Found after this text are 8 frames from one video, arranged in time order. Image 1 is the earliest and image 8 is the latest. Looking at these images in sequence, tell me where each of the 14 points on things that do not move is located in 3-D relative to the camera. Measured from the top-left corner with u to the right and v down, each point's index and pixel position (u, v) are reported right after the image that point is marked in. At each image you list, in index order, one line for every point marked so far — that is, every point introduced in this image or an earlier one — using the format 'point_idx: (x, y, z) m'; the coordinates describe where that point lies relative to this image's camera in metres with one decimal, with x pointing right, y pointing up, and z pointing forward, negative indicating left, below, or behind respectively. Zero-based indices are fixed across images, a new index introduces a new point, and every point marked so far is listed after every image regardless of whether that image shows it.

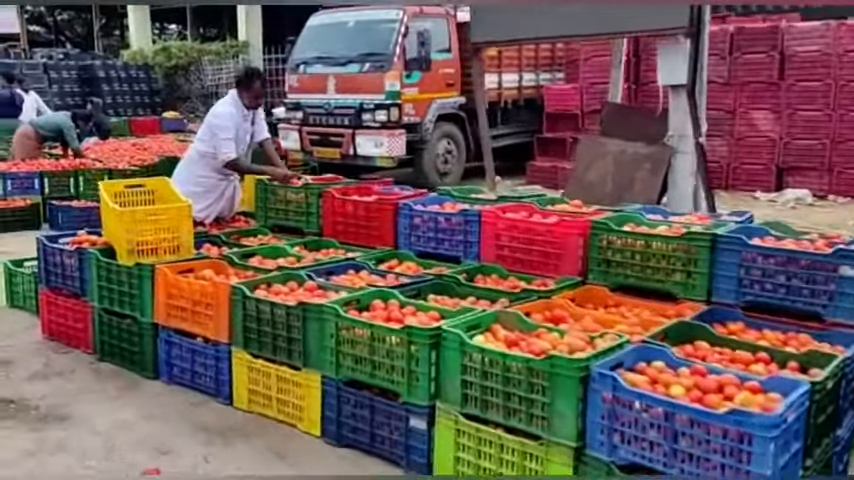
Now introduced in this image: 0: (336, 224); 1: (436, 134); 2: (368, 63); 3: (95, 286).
0: (-0.7, +0.1, +5.5) m
1: (+0.2, +2.0, +12.9) m
2: (-1.0, +3.2, +12.3) m
3: (-2.4, -0.3, +4.9) m
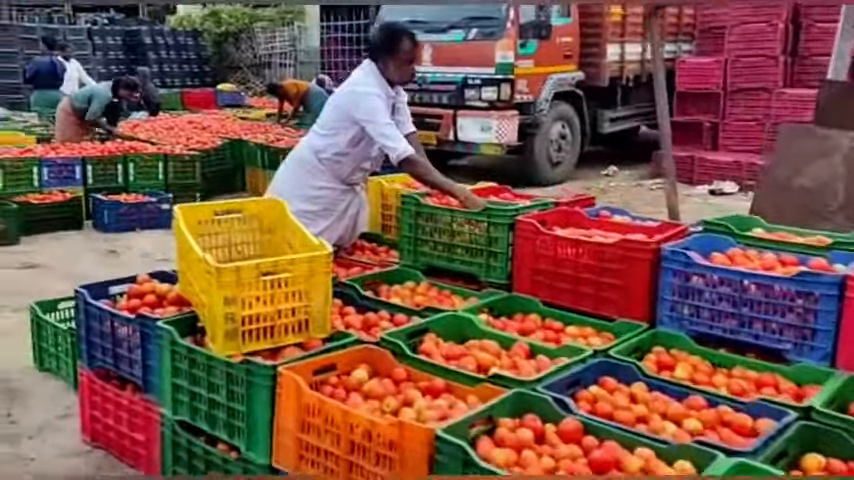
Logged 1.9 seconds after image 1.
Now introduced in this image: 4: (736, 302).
0: (+0.6, -0.2, +3.5) m
1: (+2.0, +2.0, +10.8) m
2: (+0.7, +3.2, +10.1) m
3: (-1.1, -0.6, +3.0) m
4: (+1.3, -0.3, +2.9) m
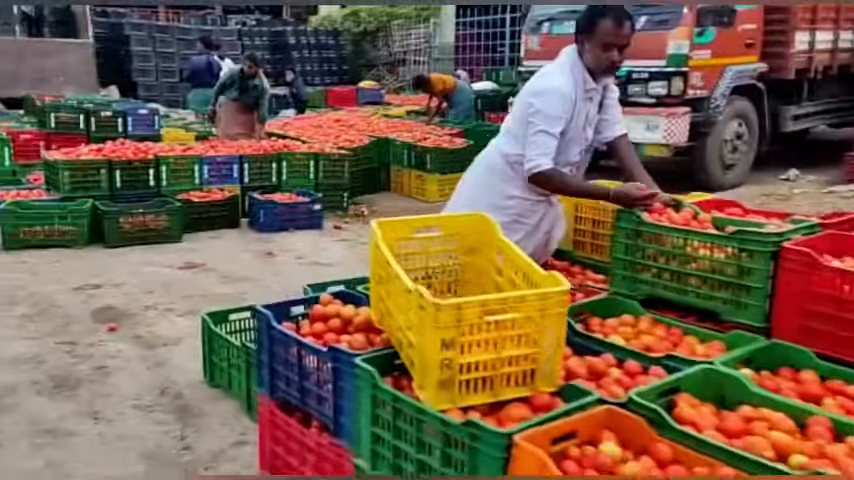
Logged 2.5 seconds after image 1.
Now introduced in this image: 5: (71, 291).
0: (+1.5, -0.3, +2.7) m
1: (+4.3, +1.8, +9.6) m
2: (+3.0, +3.1, +9.2) m
3: (-0.2, -0.7, +2.5) m
4: (+2.2, -0.4, +2.0) m
5: (-3.0, -0.5, +5.8) m
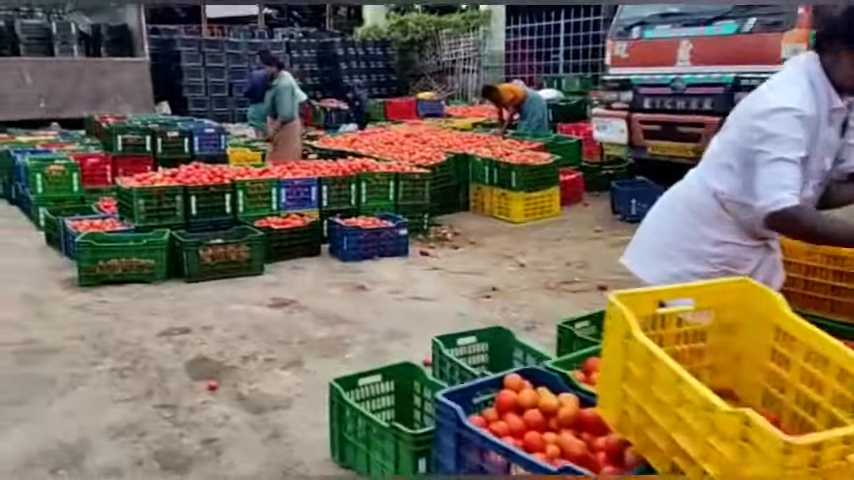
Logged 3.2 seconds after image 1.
0: (+2.3, -0.5, +1.9) m
1: (+5.4, +1.5, +8.7) m
2: (+4.1, +2.8, +8.4) m
3: (+0.6, -1.0, +1.8) m
4: (+3.0, -0.6, +1.2) m
5: (-2.1, -0.8, +5.3) m
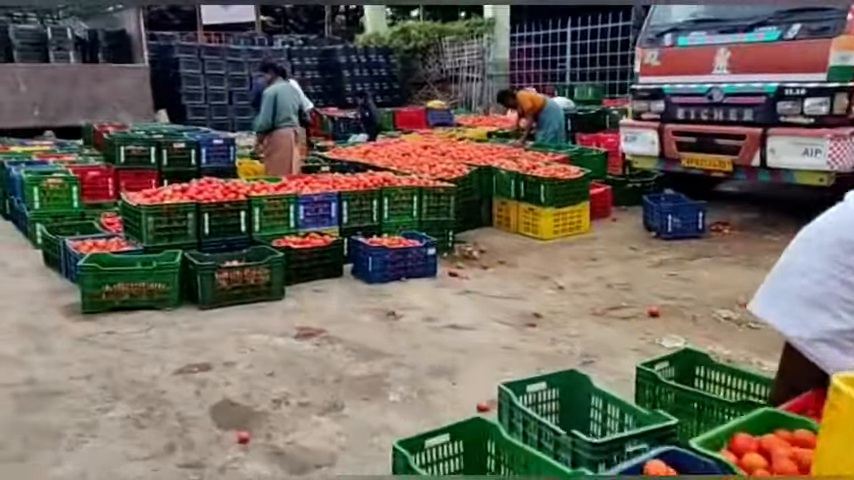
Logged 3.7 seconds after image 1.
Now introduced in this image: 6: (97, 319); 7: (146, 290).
0: (+2.7, -0.7, +1.4) m
1: (+5.7, +1.3, +8.3) m
2: (+4.4, +2.5, +7.9) m
3: (+0.9, -1.1, +1.3) m
4: (+3.3, -0.8, +0.7) m
5: (-1.7, -1.0, +4.7) m
6: (-2.9, -0.7, +5.9) m
7: (-2.6, -0.5, +6.1) m
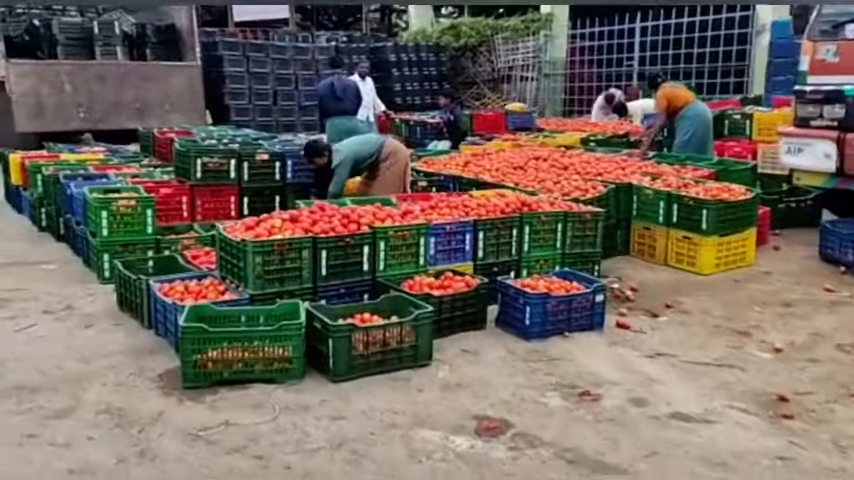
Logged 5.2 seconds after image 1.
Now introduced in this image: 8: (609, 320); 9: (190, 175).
0: (+4.0, -1.1, -0.2) m
1: (+7.2, +0.9, +6.6) m
2: (+5.9, +2.1, +6.3) m
3: (+2.2, -1.5, -0.2) m
4: (+4.6, -1.2, -0.9) m
5: (-0.4, -1.3, +3.3) m
6: (-1.5, -1.1, +4.5) m
7: (-1.2, -0.8, +4.7) m
8: (+1.6, -0.7, +6.0) m
9: (-2.9, +0.8, +8.1) m
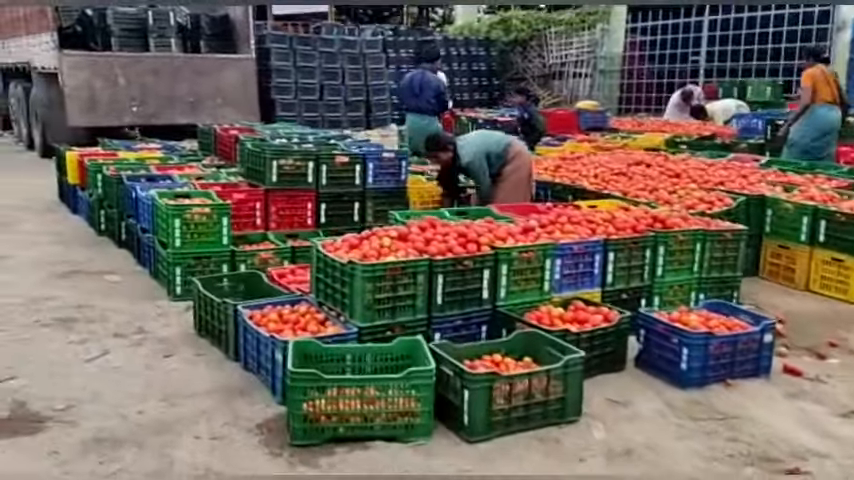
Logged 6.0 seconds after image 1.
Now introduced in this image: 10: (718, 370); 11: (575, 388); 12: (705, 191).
0: (+4.7, -1.4, -1.2) m
1: (+8.2, +0.6, +5.4) m
2: (+6.9, +1.9, +5.2) m
3: (+2.9, -1.8, -1.2) m
4: (+5.2, -1.5, -1.9) m
5: (+0.5, -1.5, +2.4) m
6: (-0.6, -1.2, +3.7) m
7: (-0.2, -1.0, +3.9) m
8: (+2.6, -0.9, +5.1) m
9: (-1.8, +0.7, +7.4) m
10: (+2.1, -0.9, +4.7) m
11: (+0.9, -0.9, +4.2) m
12: (+3.0, +0.5, +7.3) m
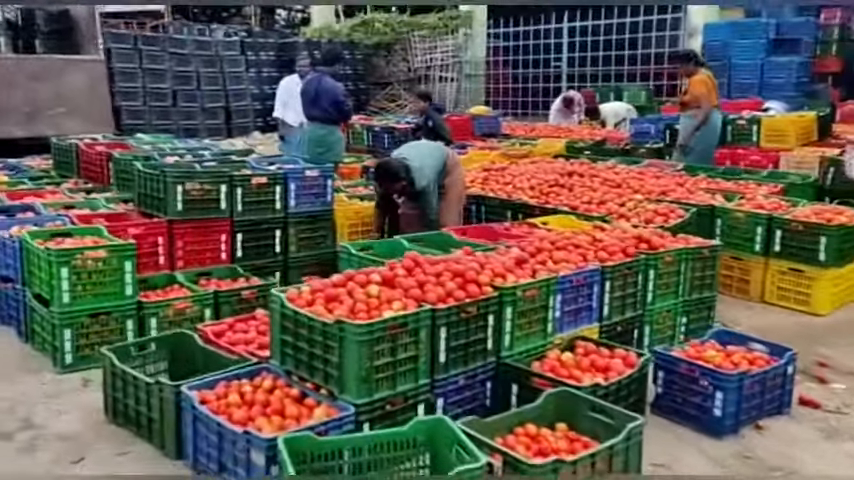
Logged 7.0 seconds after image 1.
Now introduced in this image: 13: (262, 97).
0: (+5.9, -1.4, -1.0) m
1: (+7.8, +0.7, +6.2) m
2: (+6.5, +1.9, +5.7) m
3: (+4.2, -1.8, -1.3) m
4: (+6.6, -1.5, -1.6) m
5: (+1.0, -1.7, +1.6) m
6: (-0.3, -1.5, +2.7) m
7: (0.0, -1.3, +3.0) m
8: (+2.5, -1.1, +4.7) m
9: (-2.3, +0.3, +6.0) m
10: (+2.1, -1.1, +4.3) m
11: (+1.1, -1.1, +3.4) m
12: (+2.4, +0.4, +7.0) m
13: (-4.5, +4.4, +20.5) m
